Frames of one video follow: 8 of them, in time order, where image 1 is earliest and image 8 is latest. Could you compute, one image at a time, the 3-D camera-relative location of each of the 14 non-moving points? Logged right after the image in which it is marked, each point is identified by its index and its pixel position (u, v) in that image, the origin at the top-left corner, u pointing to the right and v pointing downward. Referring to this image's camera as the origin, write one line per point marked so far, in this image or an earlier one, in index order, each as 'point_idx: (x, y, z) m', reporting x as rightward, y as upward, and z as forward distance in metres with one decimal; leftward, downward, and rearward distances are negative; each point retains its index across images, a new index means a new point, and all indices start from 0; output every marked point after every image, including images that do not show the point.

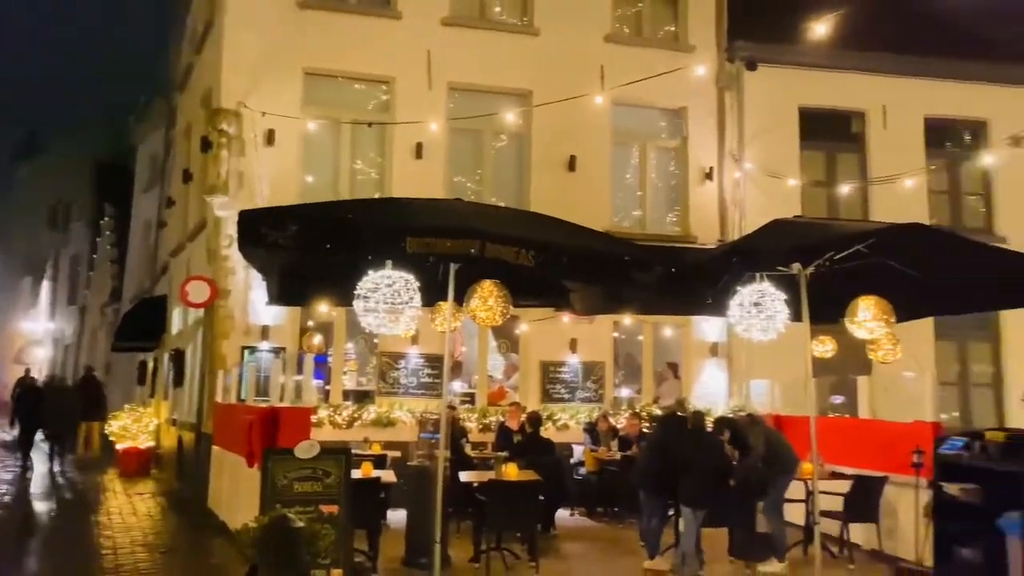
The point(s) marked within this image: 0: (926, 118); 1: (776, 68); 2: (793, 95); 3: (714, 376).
0: (+6.8, +2.8, +13.7) m
1: (+4.2, +3.5, +13.2) m
2: (+4.4, +3.0, +13.2) m
3: (+3.0, -1.3, +12.4) m
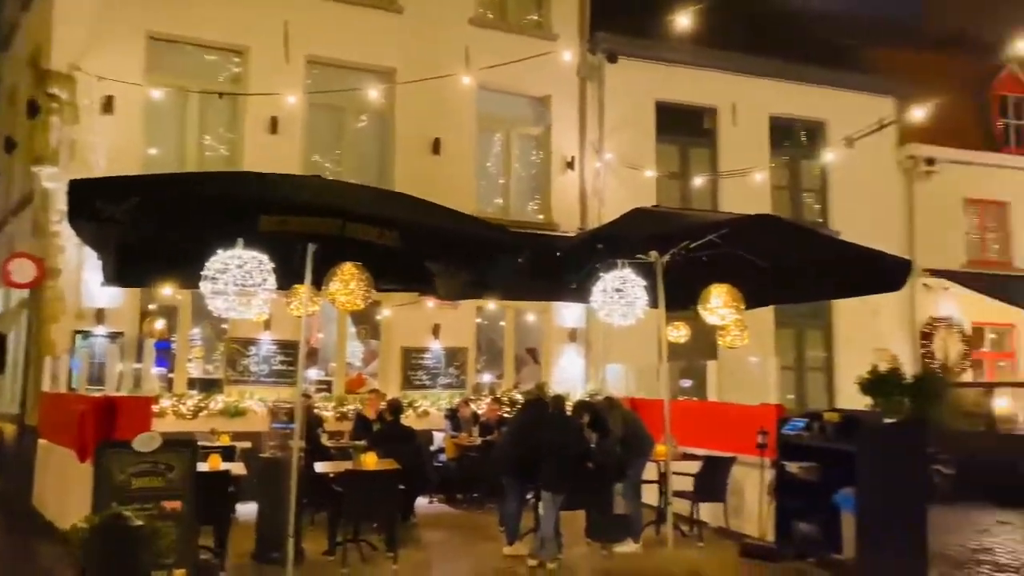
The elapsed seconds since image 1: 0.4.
0: (+4.5, +2.9, +14.4) m
1: (+2.0, +3.7, +13.5) m
2: (+2.2, +3.2, +13.6) m
3: (+0.9, -1.1, +12.6) m
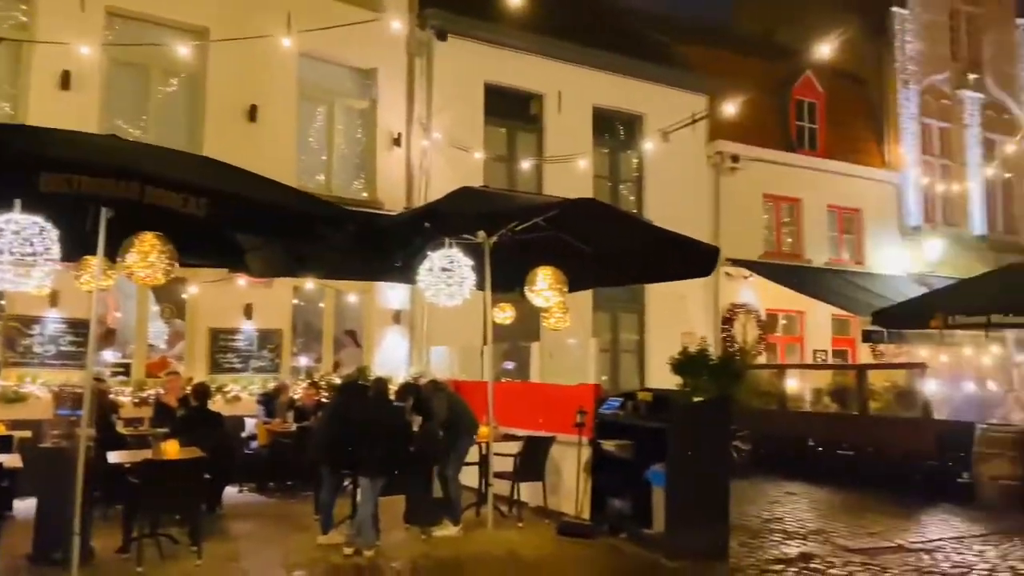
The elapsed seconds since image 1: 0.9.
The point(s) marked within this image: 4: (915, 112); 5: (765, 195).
0: (+1.5, +3.2, +14.8) m
1: (-0.8, +3.9, +13.4) m
2: (-0.5, +3.5, +13.5) m
3: (-1.7, -0.8, +12.4) m
4: (+8.8, +3.8, +18.3) m
5: (+5.0, +1.8, +16.5) m
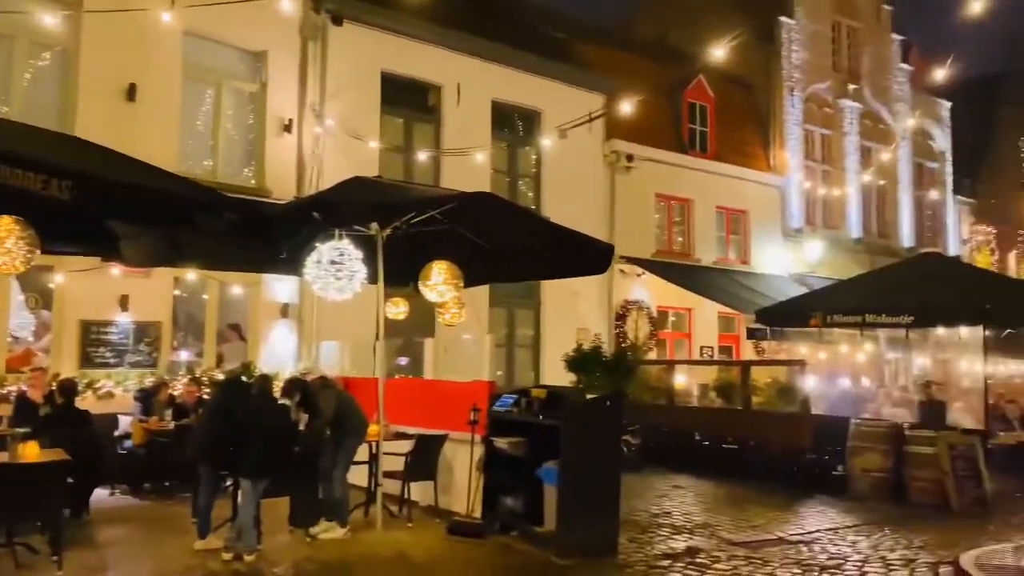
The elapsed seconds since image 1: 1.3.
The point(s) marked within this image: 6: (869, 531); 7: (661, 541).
0: (-0.3, +3.3, +14.7) m
1: (-2.3, +4.1, +13.0) m
2: (-2.1, +3.6, +13.1) m
3: (-3.3, -0.7, +11.9) m
4: (+6.5, +3.8, +19.1) m
5: (+2.9, +1.9, +16.8) m
6: (+3.7, -2.5, +8.6) m
7: (+1.4, -2.4, +8.0) m
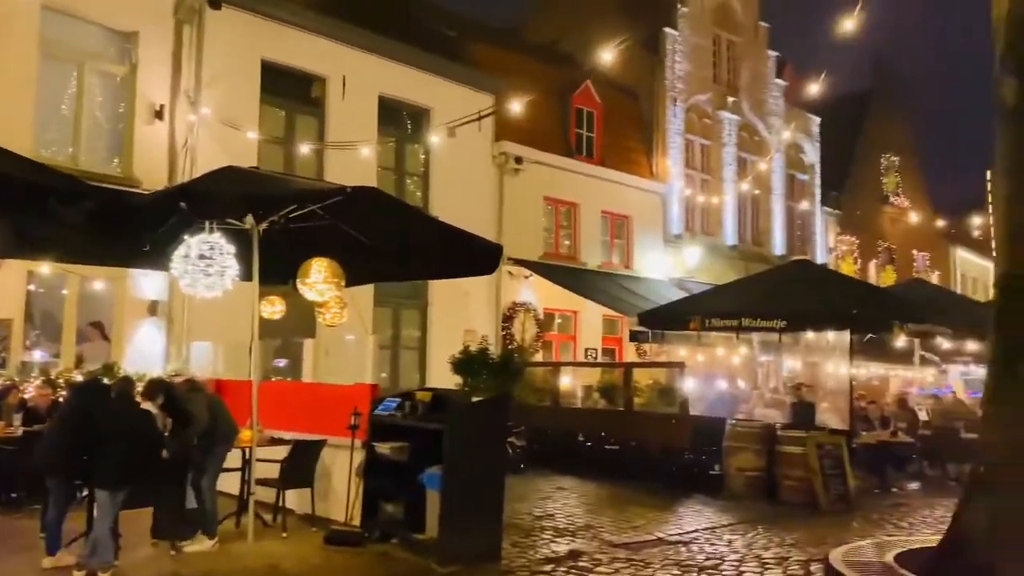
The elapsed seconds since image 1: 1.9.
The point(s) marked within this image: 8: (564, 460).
0: (-2.3, +3.3, +14.3) m
1: (-4.0, +4.1, +12.4) m
2: (-3.8, +3.7, +12.6) m
3: (-4.8, -0.7, +11.2) m
4: (+4.0, +3.7, +19.6) m
5: (+0.7, +1.8, +16.9) m
6: (+2.4, -2.6, +8.8) m
7: (+0.3, -2.4, +7.9) m
8: (+0.8, -2.7, +13.4) m
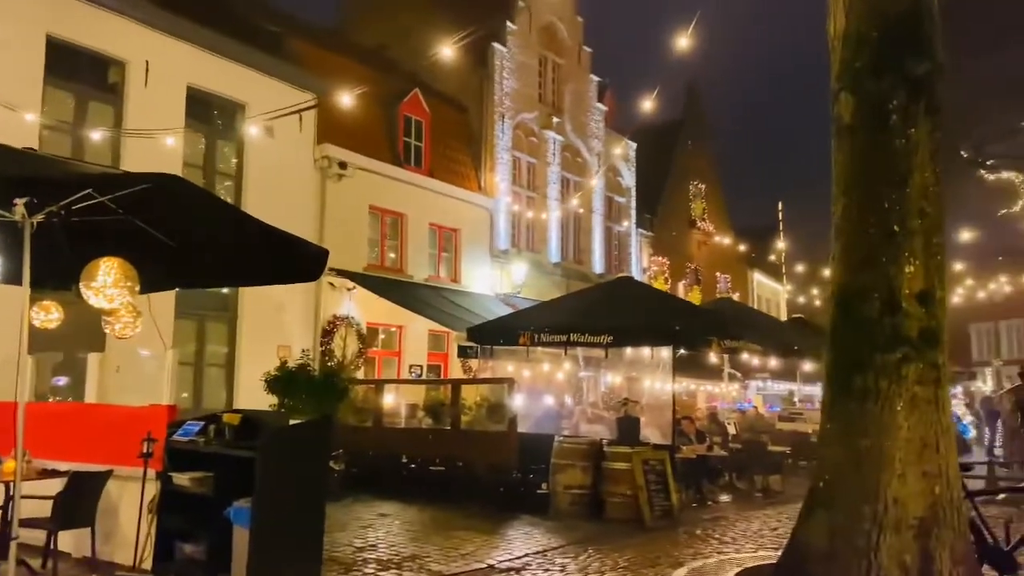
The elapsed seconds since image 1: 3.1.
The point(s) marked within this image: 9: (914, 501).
0: (-5.0, +3.1, +13.0) m
1: (-6.3, +4.0, +10.8) m
2: (-6.2, +3.6, +11.0) m
3: (-6.9, -0.7, +9.3) m
4: (-0.1, +3.4, +19.5) m
5: (-2.7, +1.6, +16.1) m
6: (+0.6, -2.7, +8.6) m
7: (-1.2, -2.5, +7.2) m
8: (-1.9, -2.9, +12.6) m
9: (+2.5, -1.3, +5.2) m
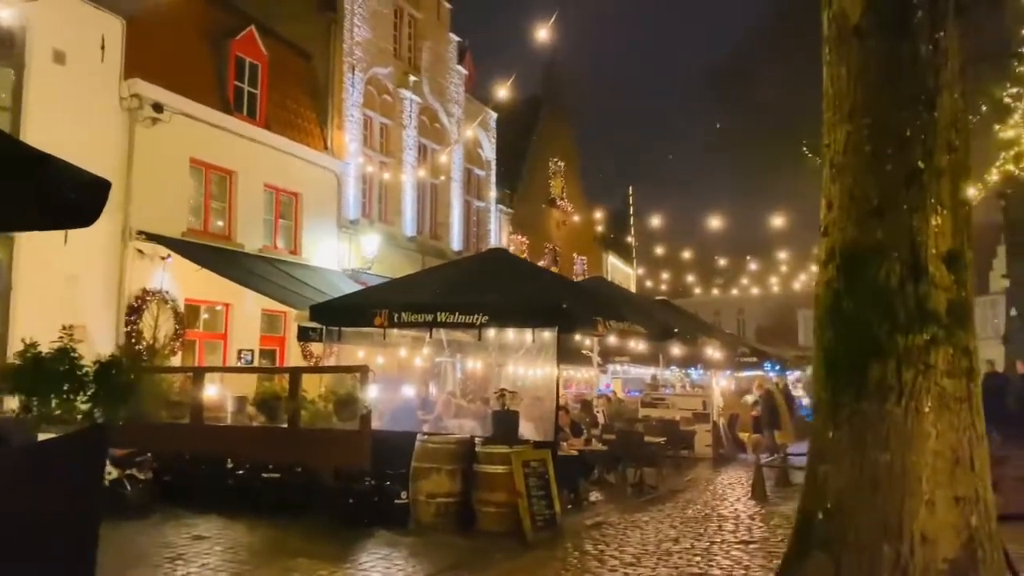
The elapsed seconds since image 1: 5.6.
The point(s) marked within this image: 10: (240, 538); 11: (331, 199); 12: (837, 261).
0: (-6.8, +3.6, +10.0) m
1: (-7.6, +4.4, +7.6) m
2: (-7.6, +4.0, +7.8) m
3: (-8.1, -0.3, +6.1) m
4: (-3.2, +3.9, +17.3) m
5: (-5.1, +2.1, +13.5) m
6: (-0.5, -2.4, +6.8) m
7: (-2.1, -2.2, +5.1) m
8: (-3.8, -2.5, +10.3) m
9: (+2.0, -1.1, +3.8) m
10: (-2.8, -2.6, +8.6) m
11: (-3.6, +1.8, +16.5) m
12: (+1.6, +0.1, +4.1) m
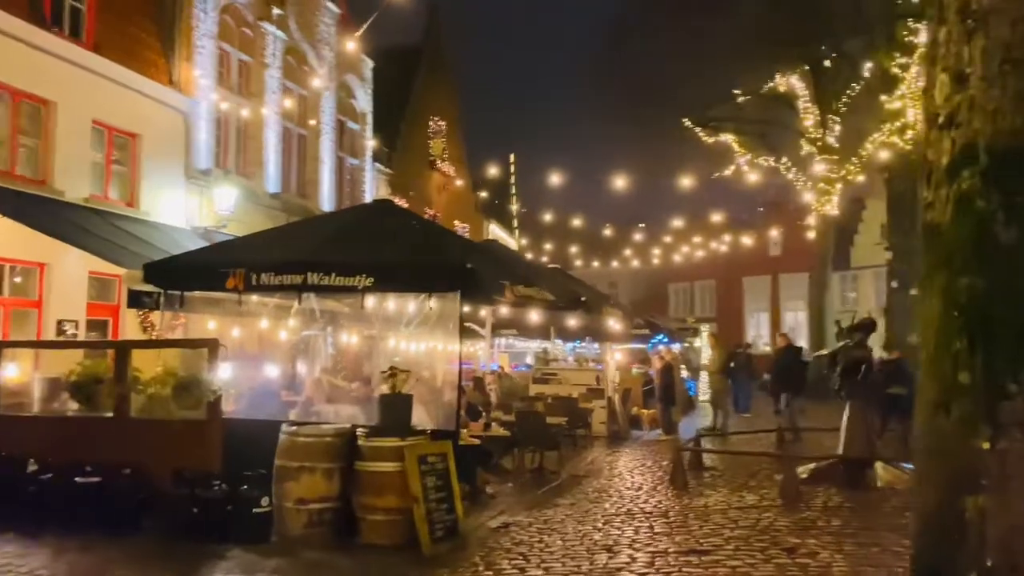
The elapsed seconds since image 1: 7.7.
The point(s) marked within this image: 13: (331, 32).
0: (-7.7, +4.1, +7.0) m
1: (-8.2, +4.9, +4.4) m
2: (-8.1, +4.4, +4.6) m
3: (-8.4, +0.1, +3.0) m
4: (-5.3, +4.6, +14.8) m
5: (-6.6, +2.6, +10.7) m
6: (-1.1, -2.1, +4.9) m
7: (-2.4, -1.9, +3.0) m
8: (-4.9, -2.1, +7.9) m
9: (+1.8, -0.9, +2.3) m
10: (-3.7, -2.2, +6.4) m
11: (-5.6, +2.4, +14.0) m
12: (+1.5, +0.4, +2.6) m
13: (-4.0, +5.7, +18.8) m
